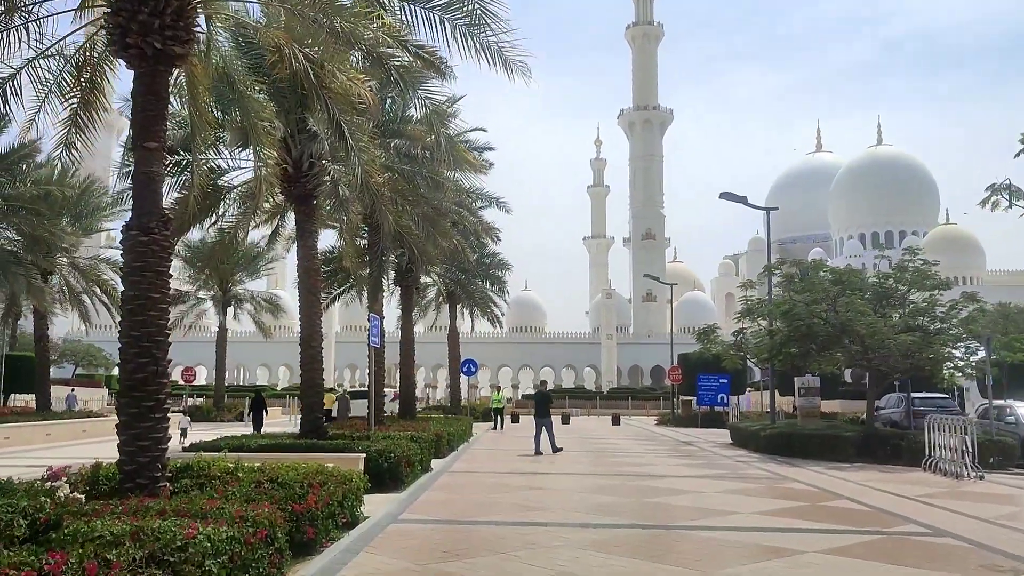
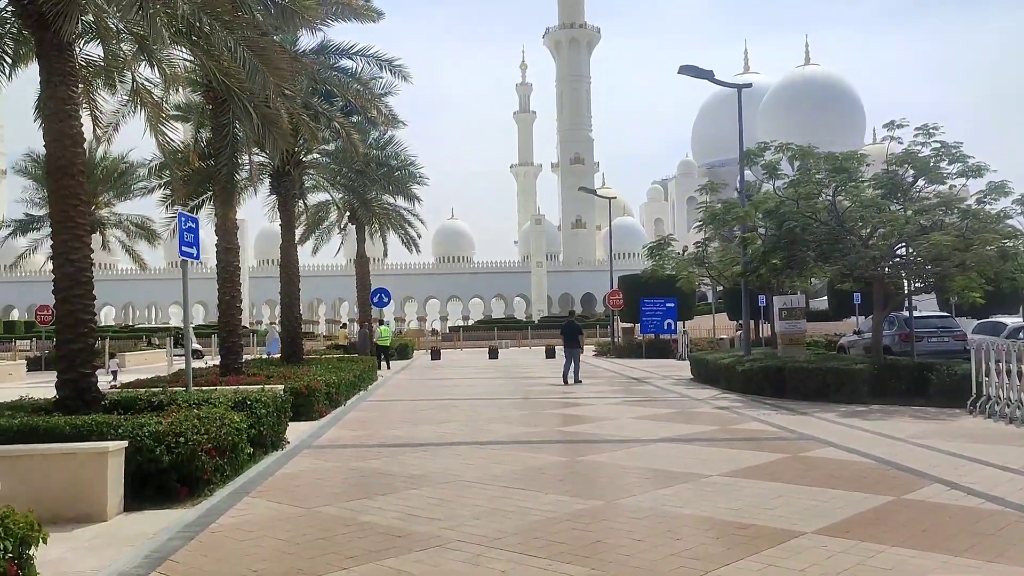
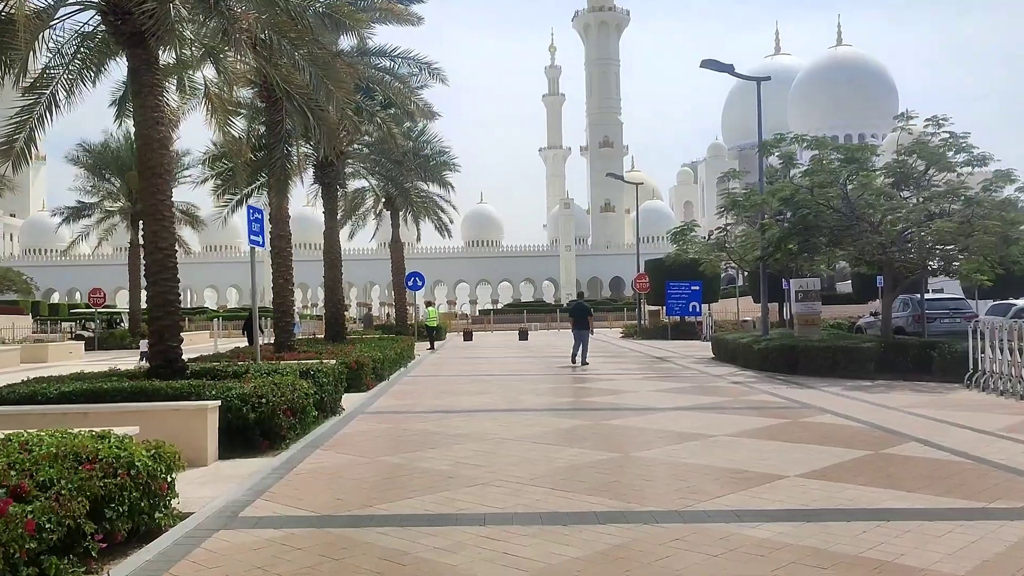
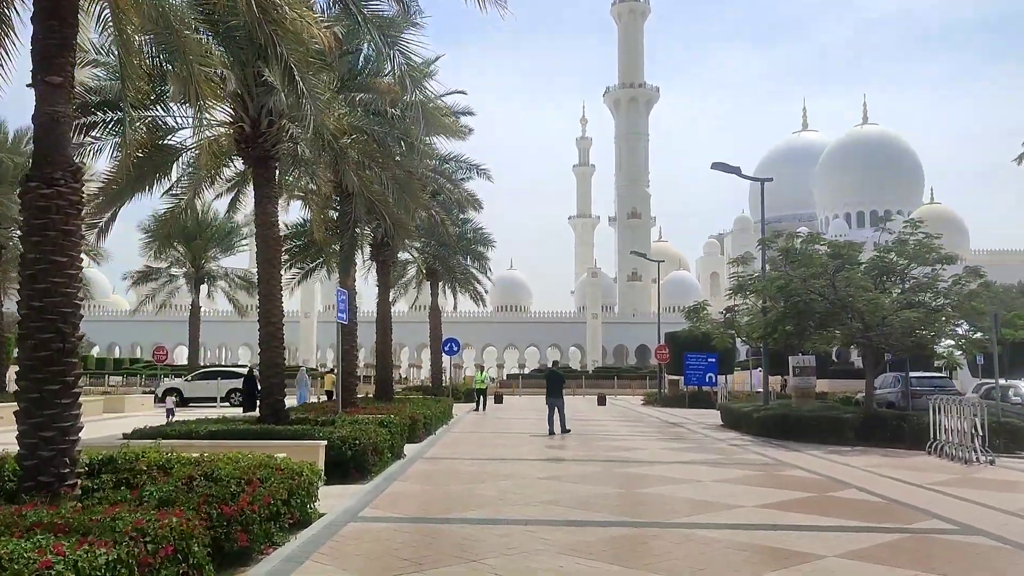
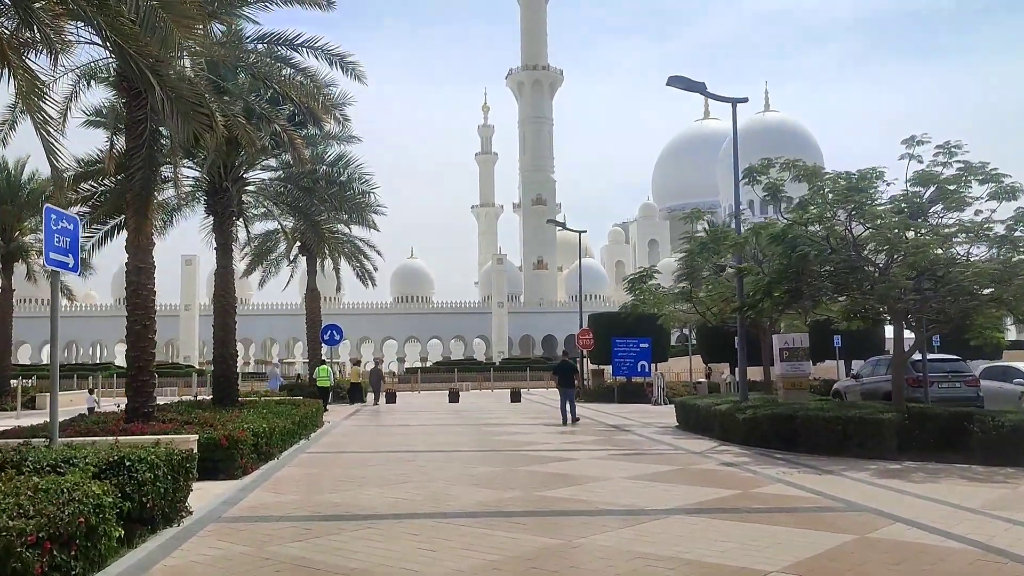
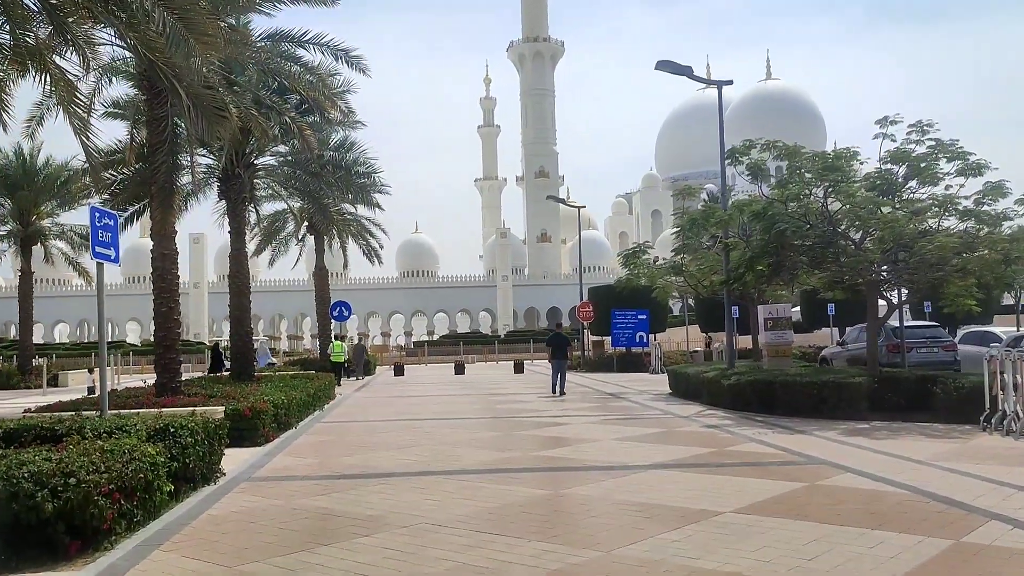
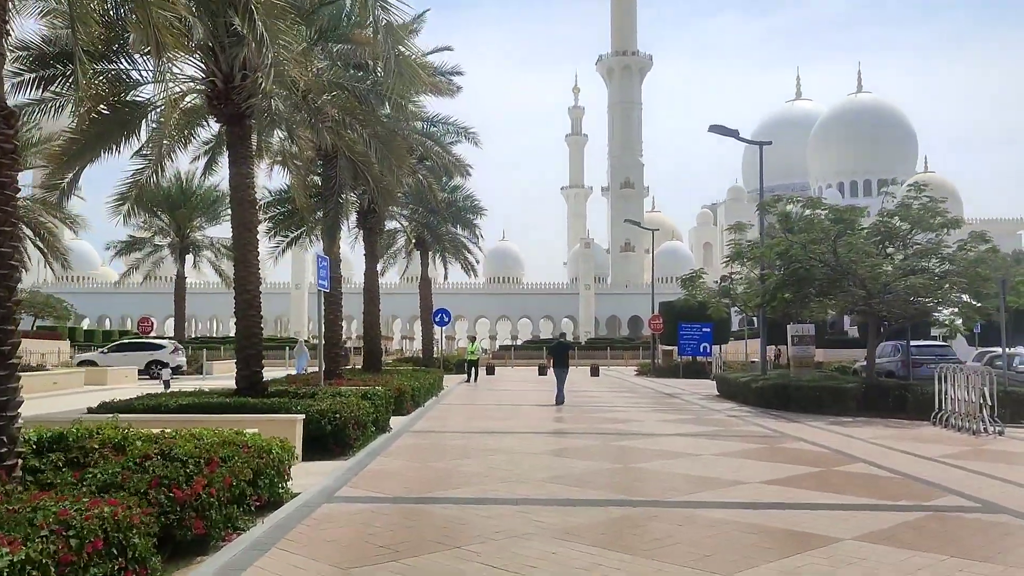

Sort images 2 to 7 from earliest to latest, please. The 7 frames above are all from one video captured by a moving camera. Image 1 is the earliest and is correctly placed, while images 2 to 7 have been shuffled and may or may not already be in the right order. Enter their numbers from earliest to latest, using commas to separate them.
4, 7, 3, 2, 6, 5
